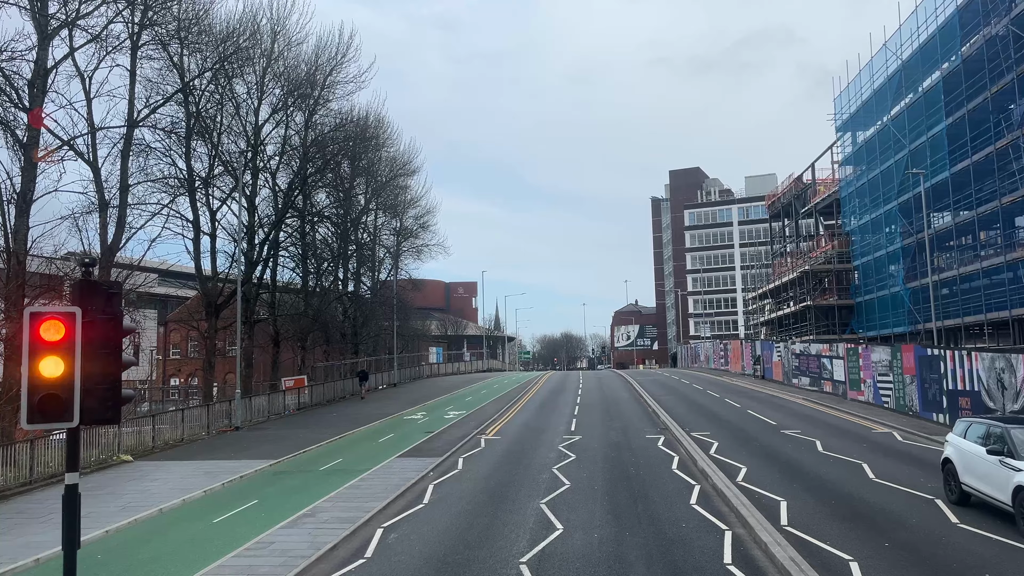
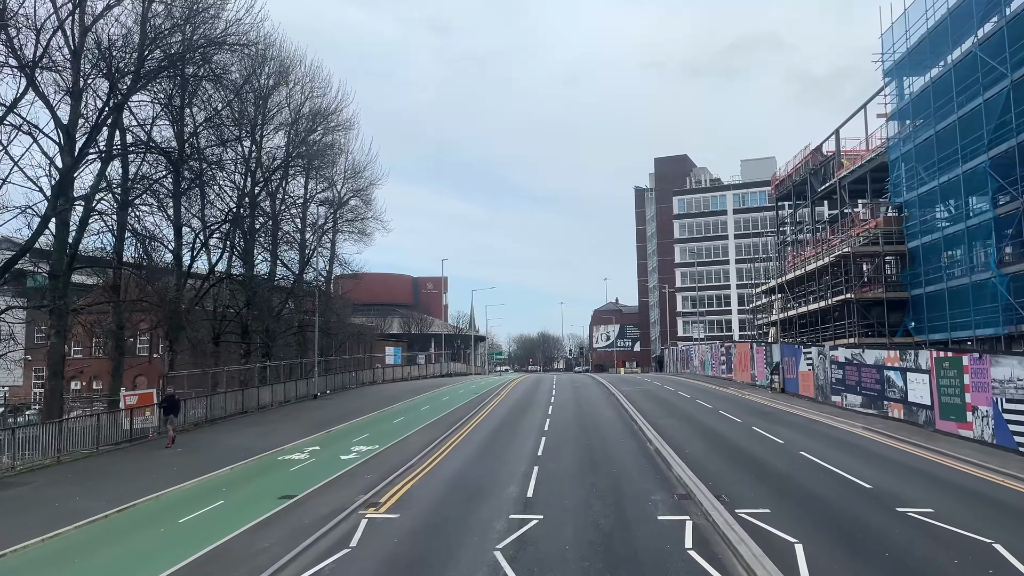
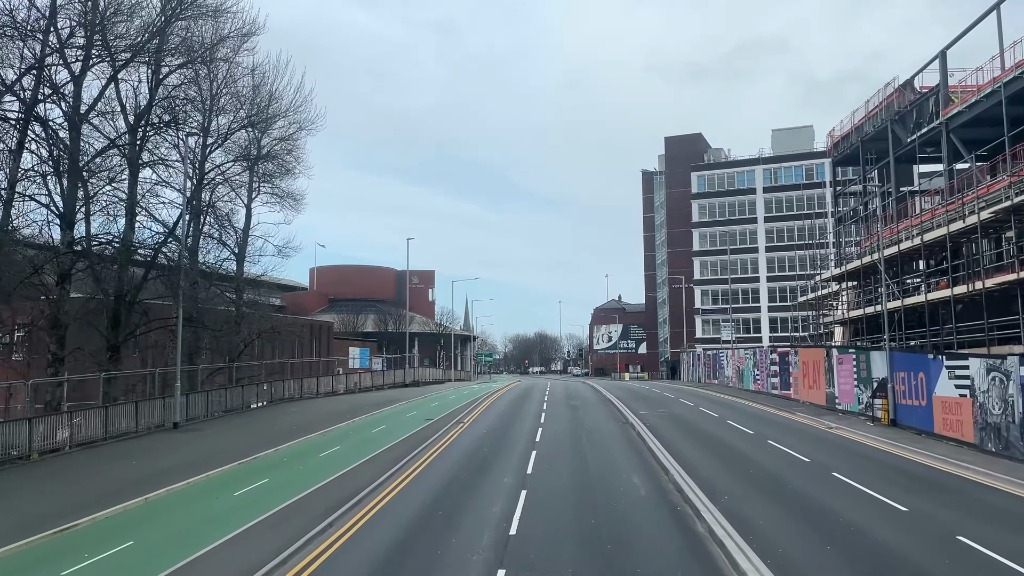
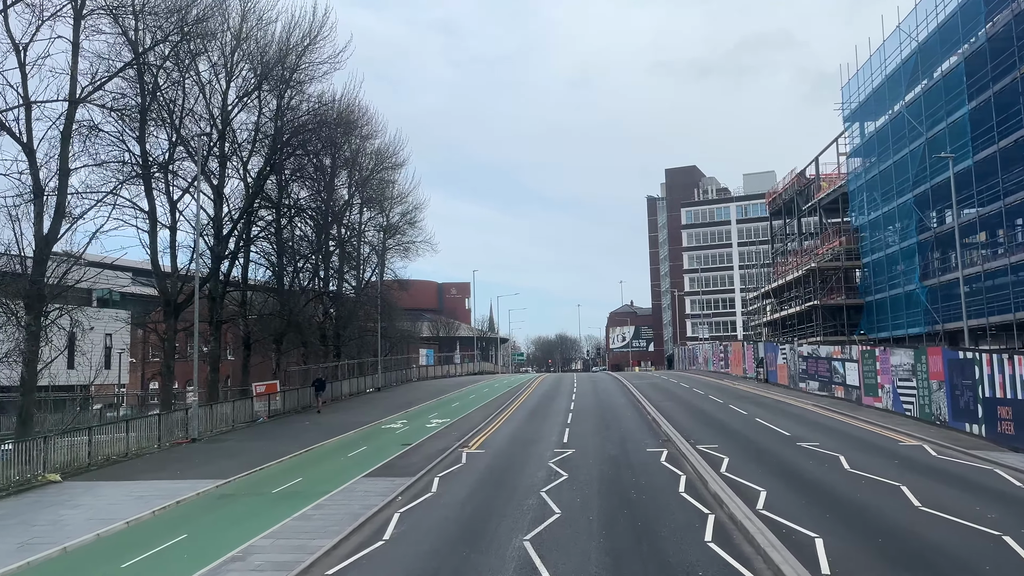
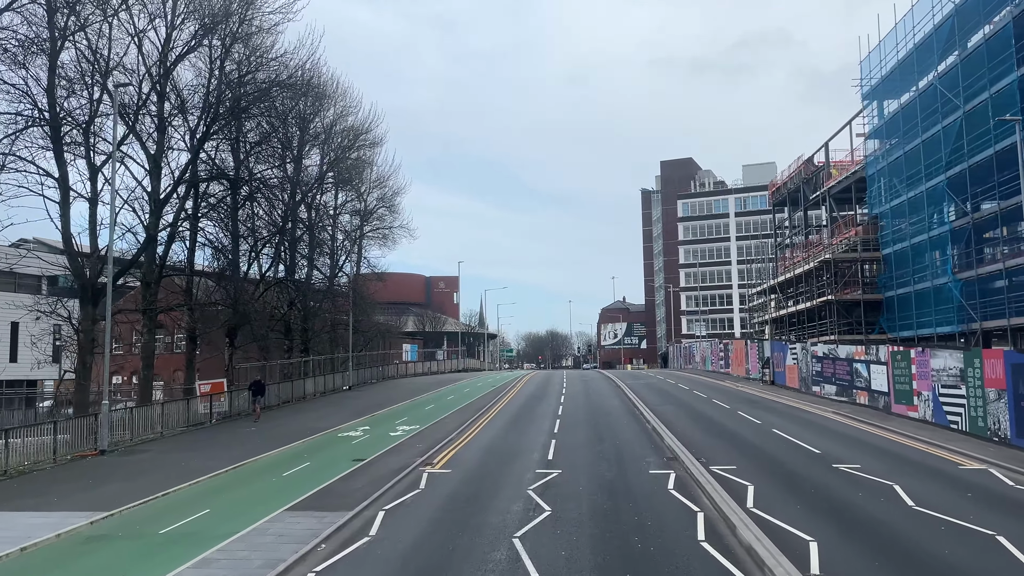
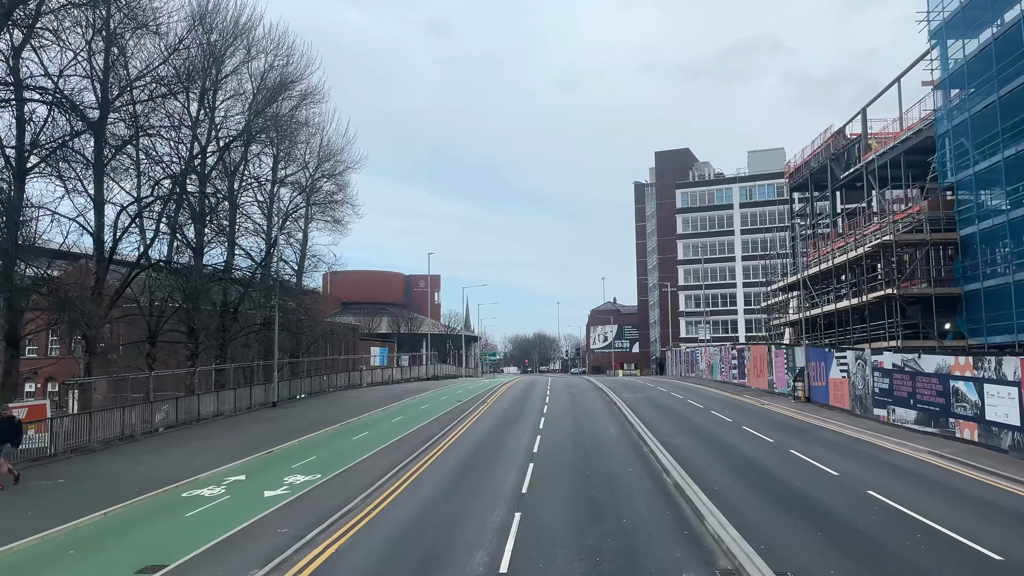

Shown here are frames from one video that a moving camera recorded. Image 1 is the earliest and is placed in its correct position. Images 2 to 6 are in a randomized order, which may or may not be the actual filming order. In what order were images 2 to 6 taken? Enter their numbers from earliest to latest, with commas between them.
4, 5, 2, 6, 3
